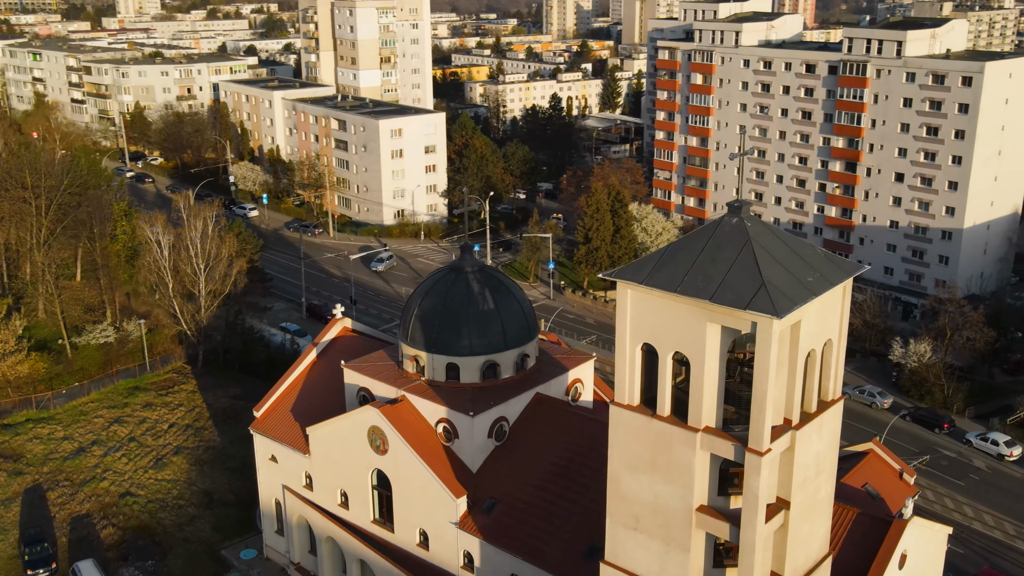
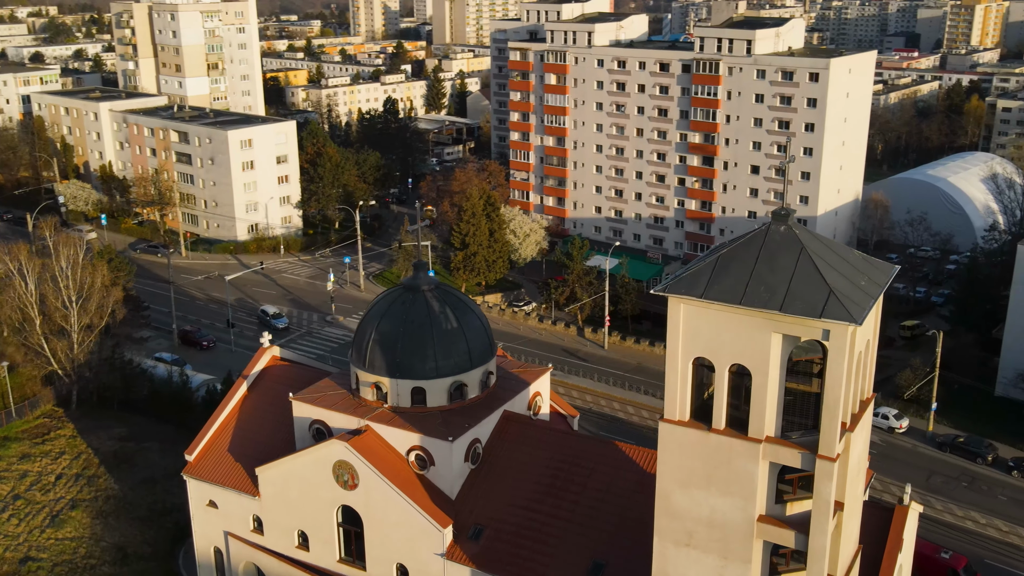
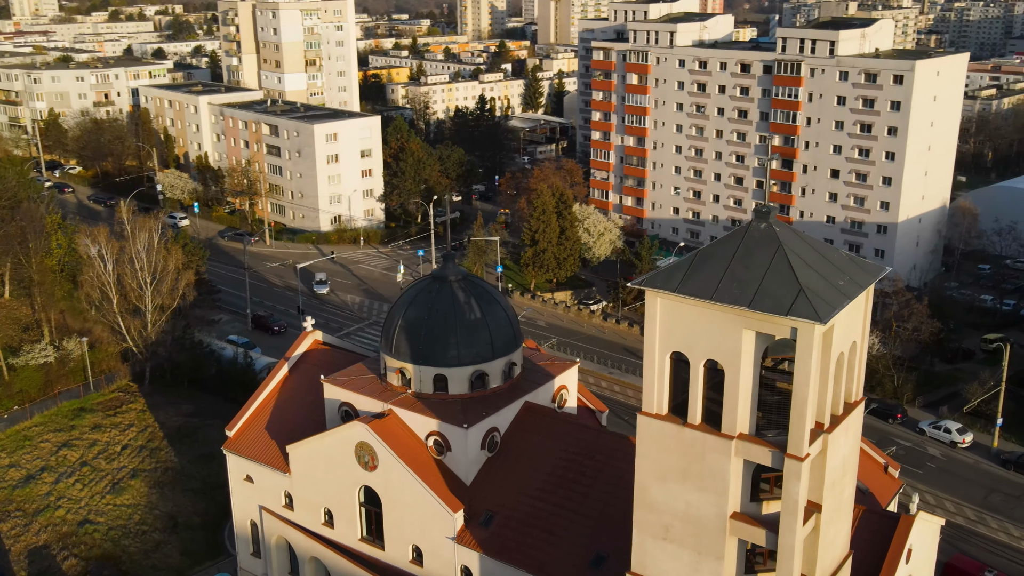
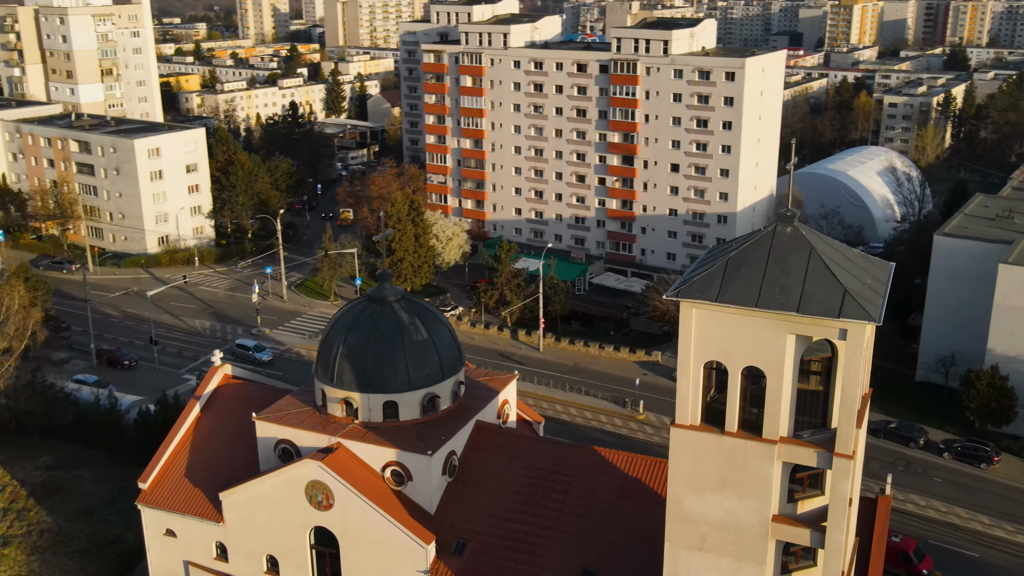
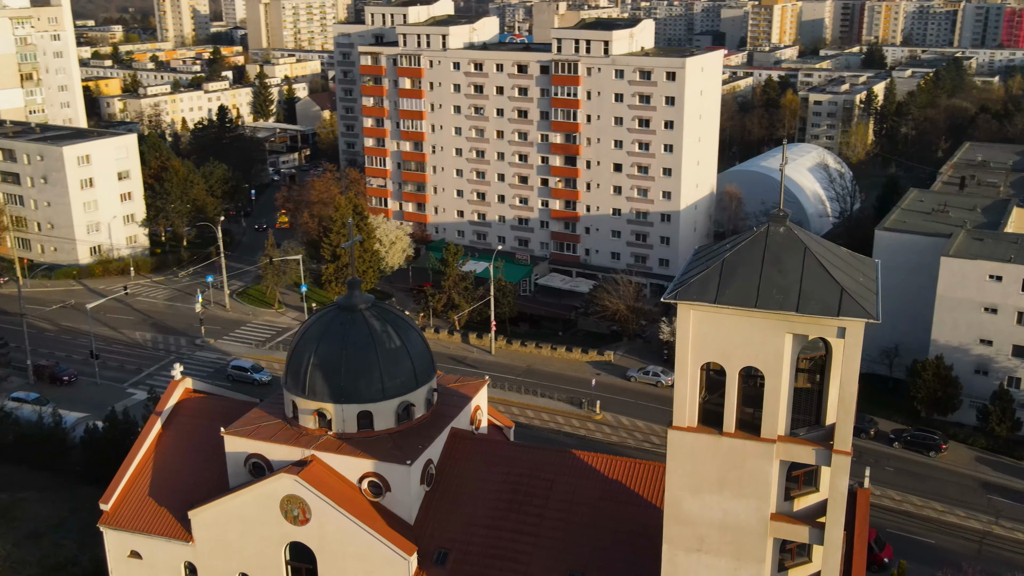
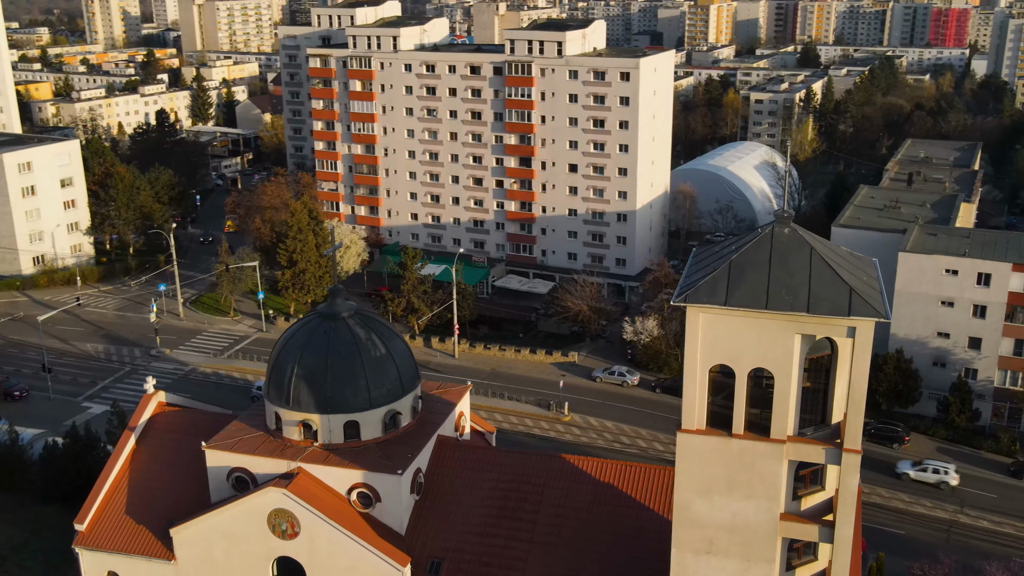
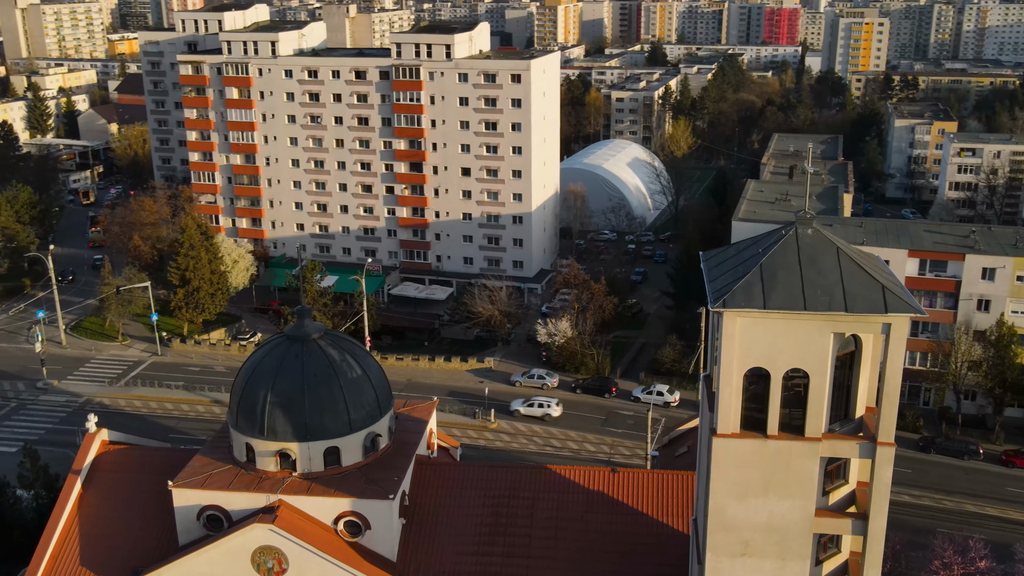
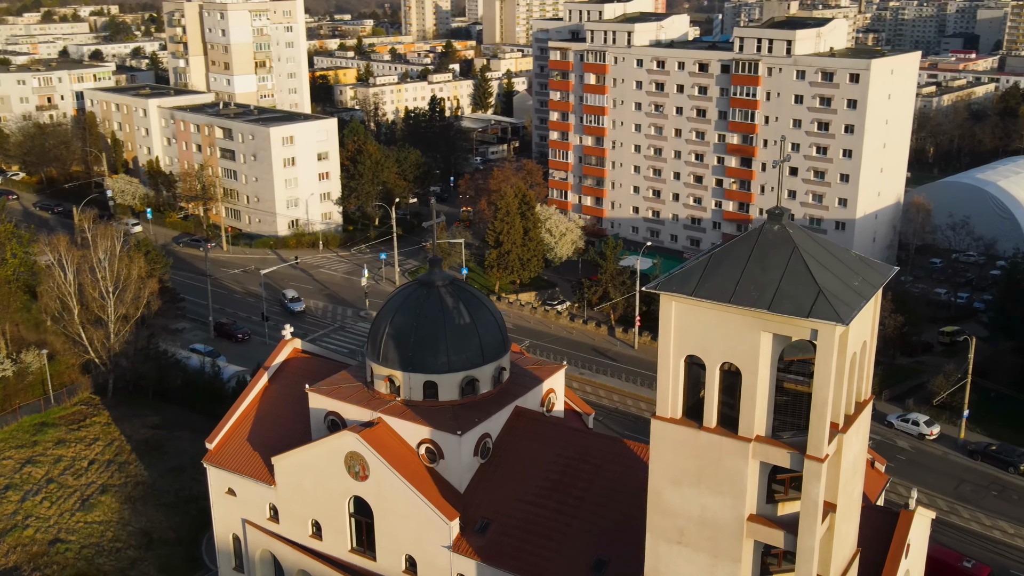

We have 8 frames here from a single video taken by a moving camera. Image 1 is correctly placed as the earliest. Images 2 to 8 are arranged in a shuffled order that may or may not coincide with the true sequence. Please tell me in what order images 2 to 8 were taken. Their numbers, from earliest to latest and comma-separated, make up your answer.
3, 8, 2, 4, 5, 6, 7
